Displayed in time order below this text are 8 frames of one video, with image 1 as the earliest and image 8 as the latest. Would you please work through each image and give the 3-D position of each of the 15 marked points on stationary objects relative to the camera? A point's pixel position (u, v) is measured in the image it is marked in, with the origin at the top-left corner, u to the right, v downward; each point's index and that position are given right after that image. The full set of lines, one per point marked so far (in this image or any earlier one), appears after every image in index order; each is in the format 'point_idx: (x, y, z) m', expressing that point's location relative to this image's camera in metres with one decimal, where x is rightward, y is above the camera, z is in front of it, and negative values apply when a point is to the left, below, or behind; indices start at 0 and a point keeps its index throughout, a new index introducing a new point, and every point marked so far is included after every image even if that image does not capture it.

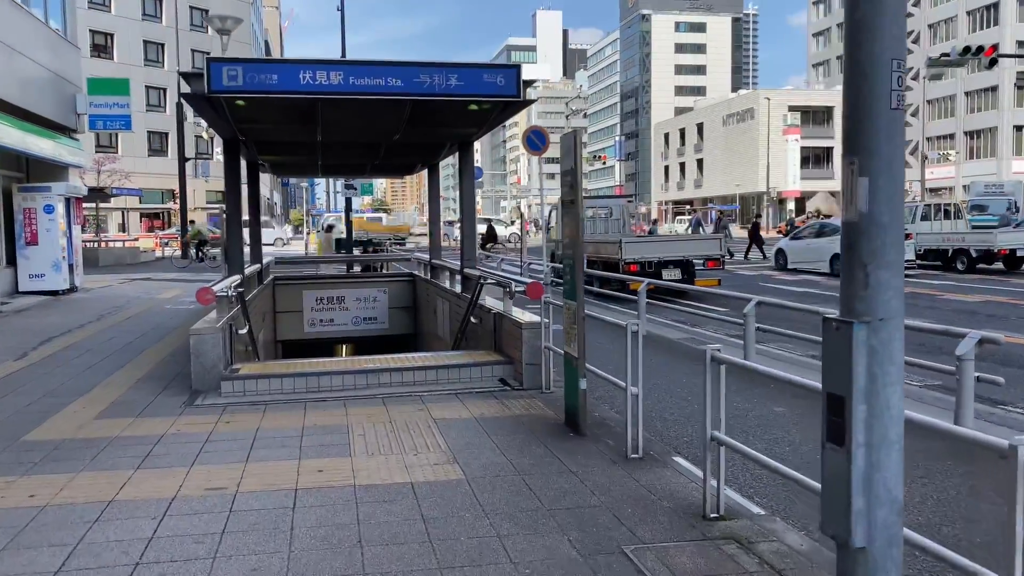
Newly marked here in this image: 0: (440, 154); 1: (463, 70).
0: (-0.9, +1.7, +10.6) m
1: (-0.4, +1.7, +6.5) m
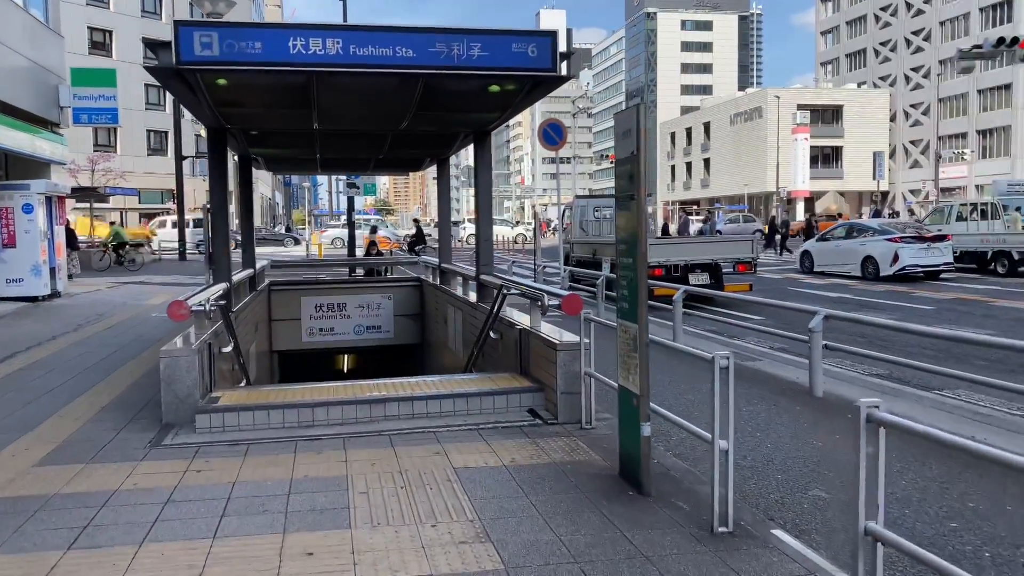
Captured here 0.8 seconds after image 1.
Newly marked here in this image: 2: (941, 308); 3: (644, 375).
0: (-0.7, +1.6, +9.5) m
1: (-0.2, +1.6, +5.4) m
2: (+6.9, -0.3, +13.3) m
3: (+0.6, -0.4, +4.0) m
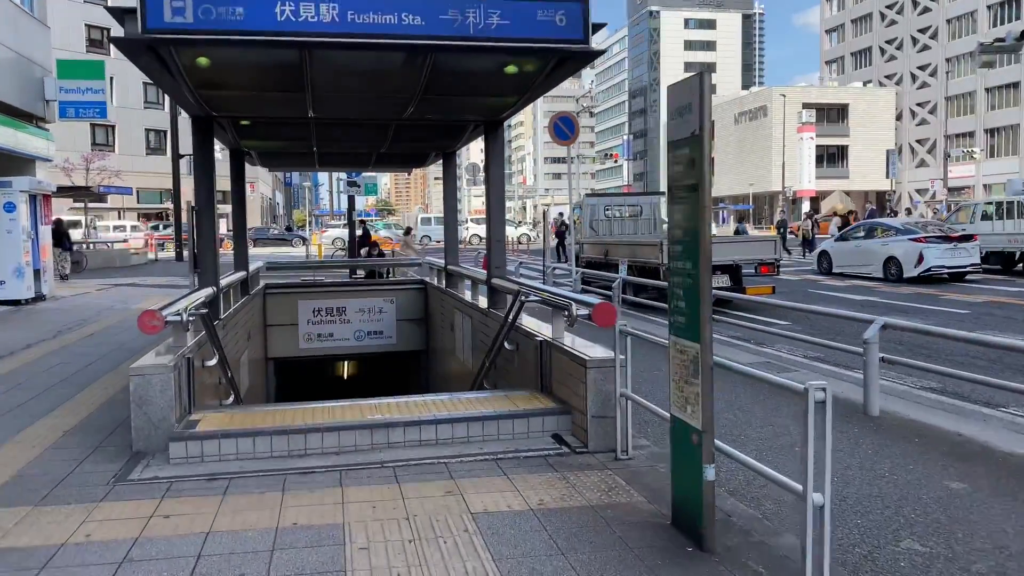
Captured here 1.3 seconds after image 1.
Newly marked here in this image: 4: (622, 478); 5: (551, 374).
0: (-0.5, +1.6, +8.8) m
1: (0.0, +1.6, +4.7) m
2: (+7.0, -0.4, +12.6) m
3: (+0.8, -0.5, +3.3) m
4: (+0.6, -1.0, +4.3) m
5: (+0.3, -0.6, +5.5) m
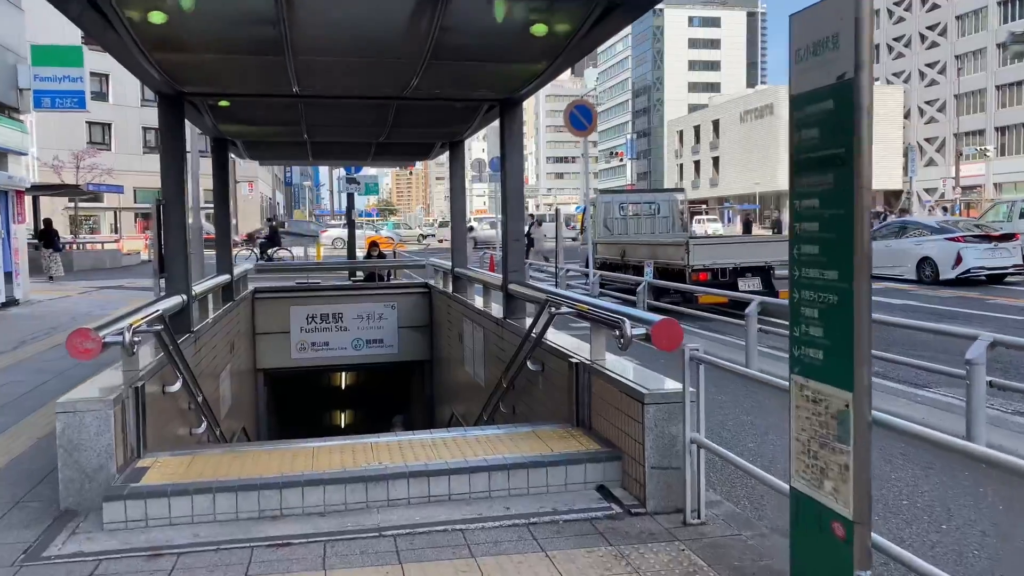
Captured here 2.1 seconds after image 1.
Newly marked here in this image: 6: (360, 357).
0: (-0.4, +1.5, +7.7) m
1: (+0.1, +1.5, +3.6) m
2: (+7.2, -0.4, +11.5) m
3: (+0.9, -0.5, +2.2) m
4: (+0.7, -1.0, +3.2) m
5: (+0.4, -0.6, +4.5) m
6: (-2.1, -0.9, +11.3) m
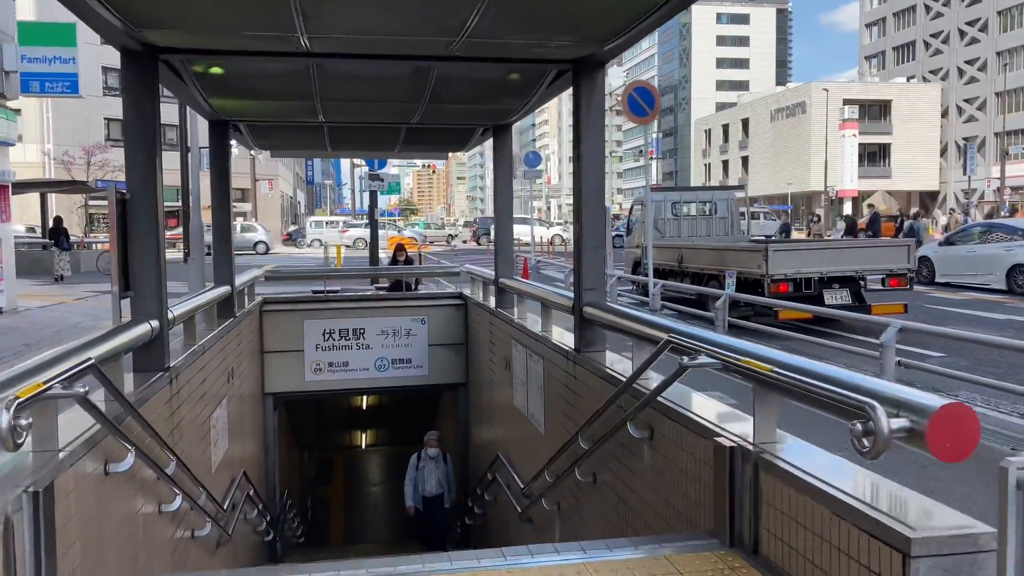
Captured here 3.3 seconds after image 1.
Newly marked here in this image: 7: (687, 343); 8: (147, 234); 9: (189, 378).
0: (+0.1, +1.4, +6.1) m
1: (+0.5, +1.4, +2.0) m
2: (+7.8, -0.6, +9.7) m
3: (+1.3, -0.7, +0.5) m
4: (+1.1, -1.2, +1.6) m
5: (+0.8, -0.8, +2.8) m
6: (-1.5, -1.1, +9.8) m
7: (+0.7, -0.2, +3.4) m
8: (-2.1, +0.3, +4.7) m
9: (-2.1, -0.6, +5.5) m
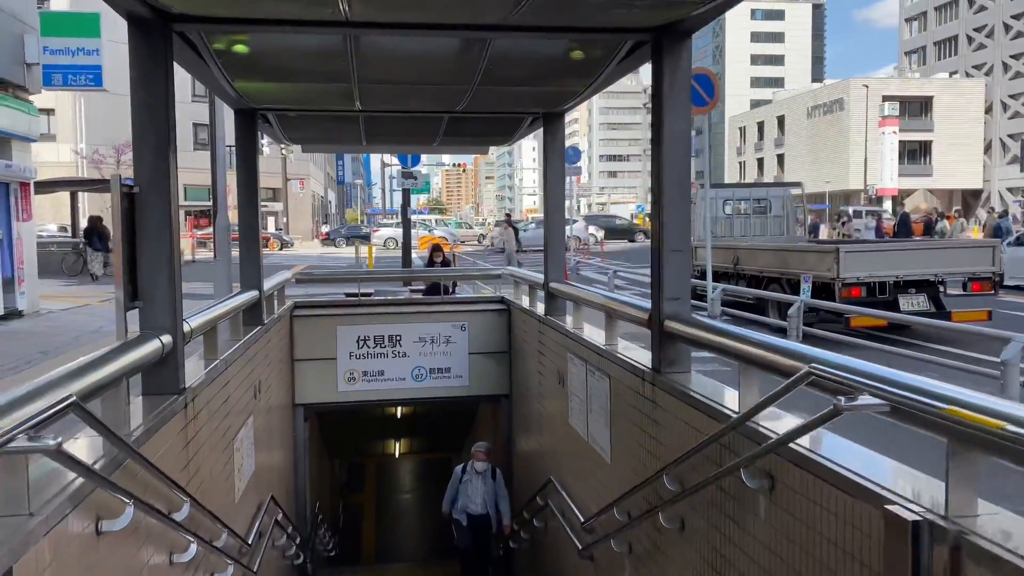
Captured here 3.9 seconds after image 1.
0: (+0.5, +1.3, +5.3) m
1: (+0.8, +1.3, +1.2) m
2: (+8.3, -0.7, +8.7) m
3: (+1.5, -0.7, -0.2) m
4: (+1.3, -1.2, +0.8) m
5: (+1.1, -0.8, +2.1) m
6: (-1.0, -1.1, +9.1) m
7: (+1.0, -0.3, +2.6) m
8: (-1.7, +0.3, +4.0) m
9: (-1.7, -0.6, +4.8) m
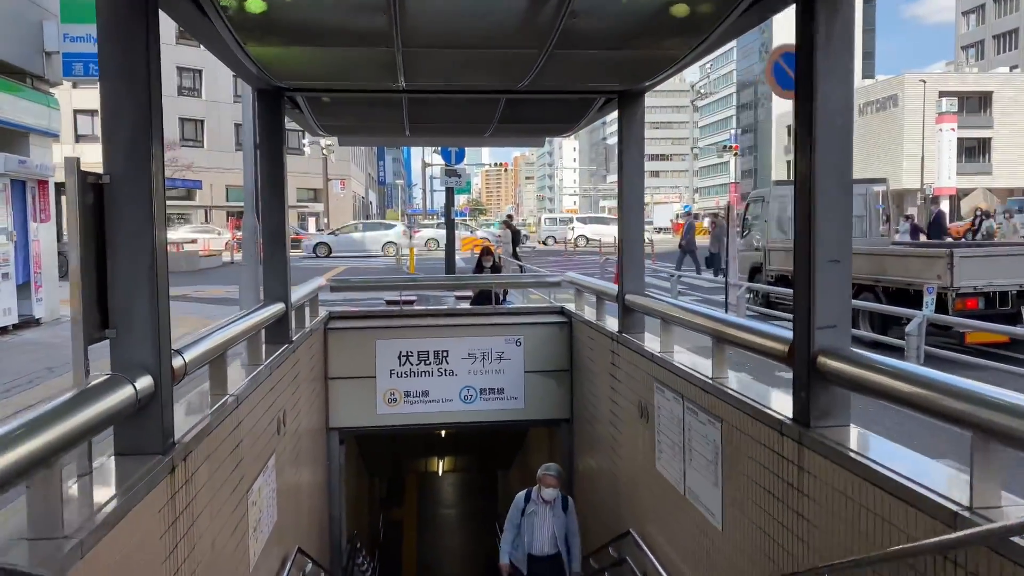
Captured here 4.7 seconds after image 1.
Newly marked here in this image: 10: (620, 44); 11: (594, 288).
0: (+1.0, +1.3, +4.2) m
1: (+1.0, +1.2, +0.1) m
2: (+8.8, -0.8, +7.2) m
3: (+1.6, -0.8, -1.4) m
4: (+1.5, -1.3, -0.4) m
5: (+1.4, -0.9, +0.9) m
6: (-0.4, -1.2, +8.0) m
7: (+1.3, -0.4, +1.5) m
8: (-1.4, +0.2, +3.0) m
9: (-1.3, -0.7, +3.8) m
10: (+0.6, +1.3, +4.3) m
11: (+0.7, 0.0, +7.6) m
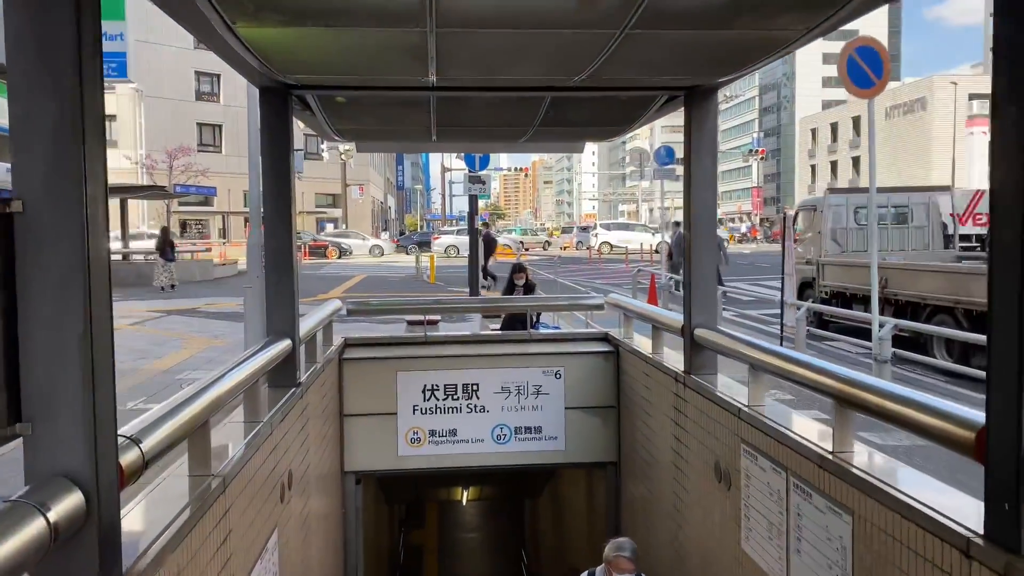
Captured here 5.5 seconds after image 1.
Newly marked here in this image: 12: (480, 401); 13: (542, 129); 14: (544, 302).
0: (+1.2, +1.1, +3.2) m
1: (+1.2, +1.1, -0.9) m
2: (+9.2, -1.0, +6.0) m
3: (+1.8, -1.0, -2.4) m
4: (+1.7, -1.5, -1.4) m
5: (+1.6, -1.1, -0.1) m
6: (-0.1, -1.4, +7.1) m
7: (+1.5, -0.5, +0.5) m
8: (-1.1, 0.0, +2.1) m
9: (-1.1, -0.9, +2.9) m
10: (+0.8, +1.1, +3.4) m
11: (+1.1, -0.2, +6.6) m
12: (-0.3, -1.0, +7.0) m
13: (+0.2, +1.2, +6.5) m
14: (+0.3, -0.1, +7.9) m
